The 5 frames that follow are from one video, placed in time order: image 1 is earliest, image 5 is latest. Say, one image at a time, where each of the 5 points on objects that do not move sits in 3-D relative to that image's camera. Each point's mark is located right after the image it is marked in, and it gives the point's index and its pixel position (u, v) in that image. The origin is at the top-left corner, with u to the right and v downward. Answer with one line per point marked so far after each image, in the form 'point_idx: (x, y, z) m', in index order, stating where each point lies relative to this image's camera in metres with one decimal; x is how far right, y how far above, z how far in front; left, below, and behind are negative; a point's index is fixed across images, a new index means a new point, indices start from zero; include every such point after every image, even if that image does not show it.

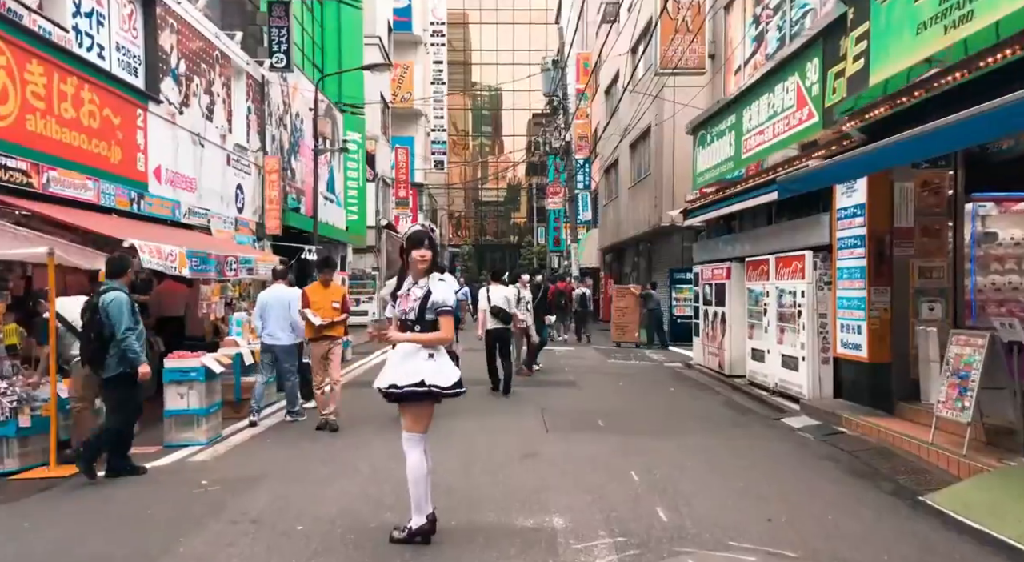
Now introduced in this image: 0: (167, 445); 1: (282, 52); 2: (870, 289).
0: (-3.2, -1.5, +7.5) m
1: (-4.7, +4.7, +16.8) m
2: (+4.0, -0.1, +9.2) m
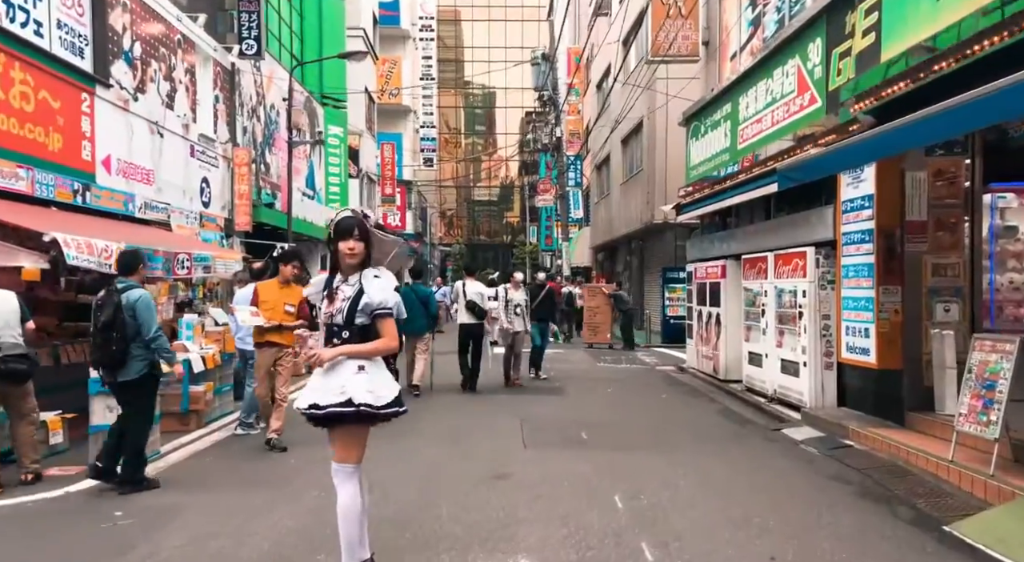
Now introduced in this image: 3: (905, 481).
0: (-3.4, -1.5, +6.7) m
1: (-5.0, +4.7, +15.9) m
2: (+3.7, -0.1, +8.4) m
3: (+3.2, -1.6, +6.6) m
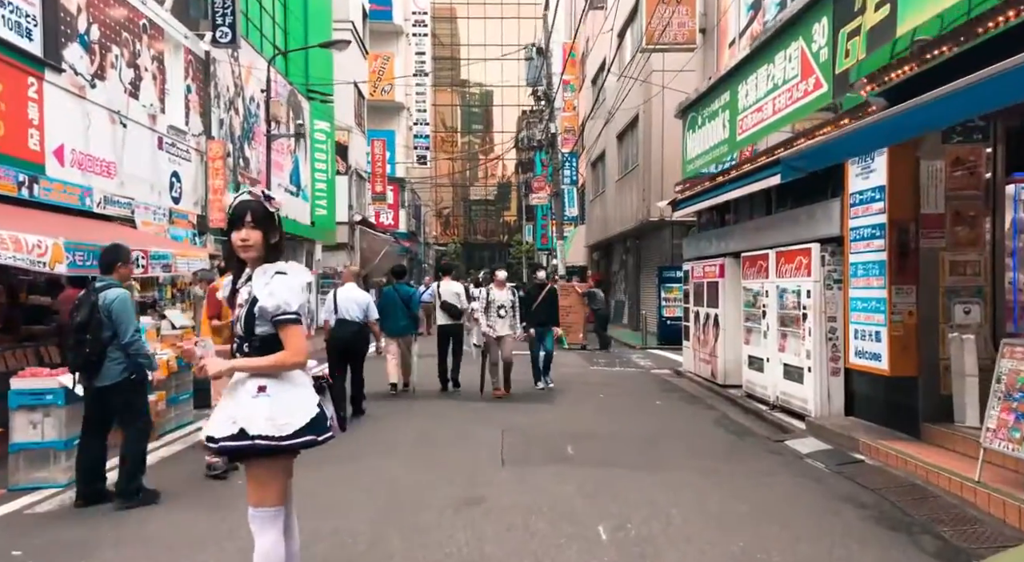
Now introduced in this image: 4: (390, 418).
0: (-3.6, -1.5, +6.0) m
1: (-5.2, +4.7, +15.2) m
2: (+3.5, -0.1, +7.7) m
3: (+3.0, -1.6, +5.9) m
4: (-1.5, -1.6, +9.9) m
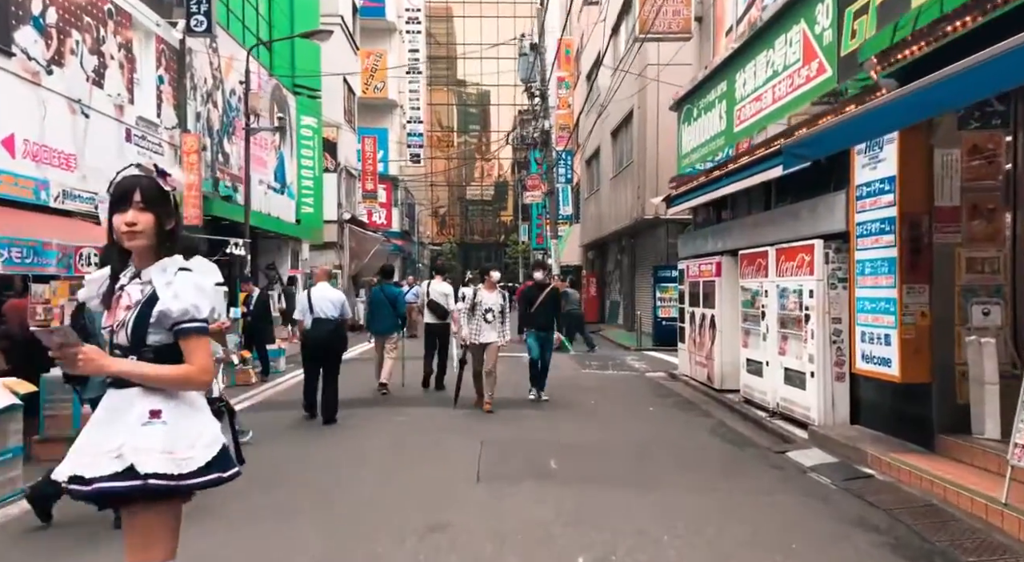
0: (-3.8, -1.5, +5.3) m
1: (-5.4, +4.7, +14.6) m
2: (+3.3, -0.1, +7.1) m
3: (+2.8, -1.6, +5.3) m
4: (-1.7, -1.6, +9.3) m
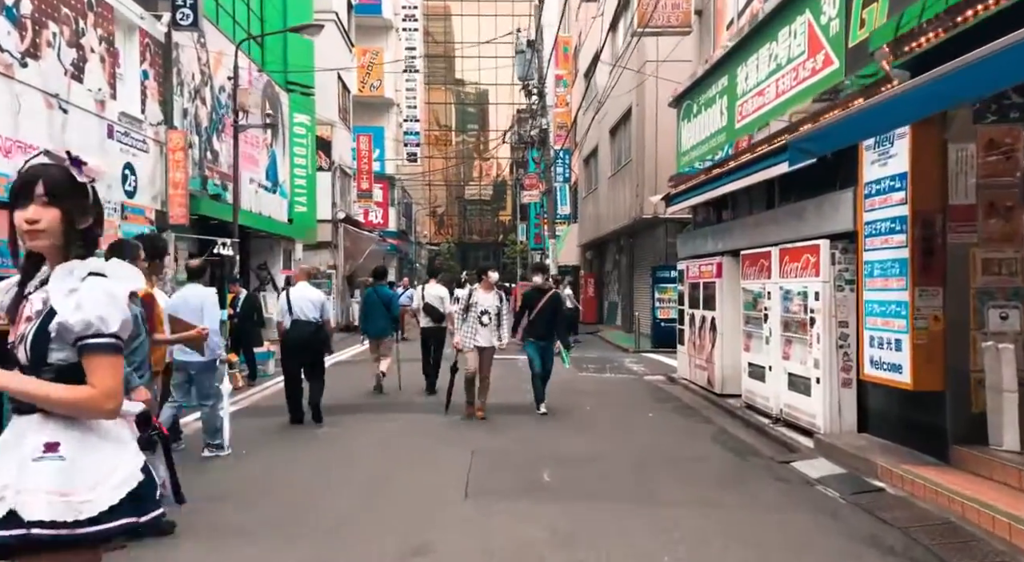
0: (-3.9, -1.5, +4.9) m
1: (-5.5, +4.7, +14.2) m
2: (+3.3, -0.1, +6.7) m
3: (+2.7, -1.6, +4.9) m
4: (-1.7, -1.7, +8.9) m
